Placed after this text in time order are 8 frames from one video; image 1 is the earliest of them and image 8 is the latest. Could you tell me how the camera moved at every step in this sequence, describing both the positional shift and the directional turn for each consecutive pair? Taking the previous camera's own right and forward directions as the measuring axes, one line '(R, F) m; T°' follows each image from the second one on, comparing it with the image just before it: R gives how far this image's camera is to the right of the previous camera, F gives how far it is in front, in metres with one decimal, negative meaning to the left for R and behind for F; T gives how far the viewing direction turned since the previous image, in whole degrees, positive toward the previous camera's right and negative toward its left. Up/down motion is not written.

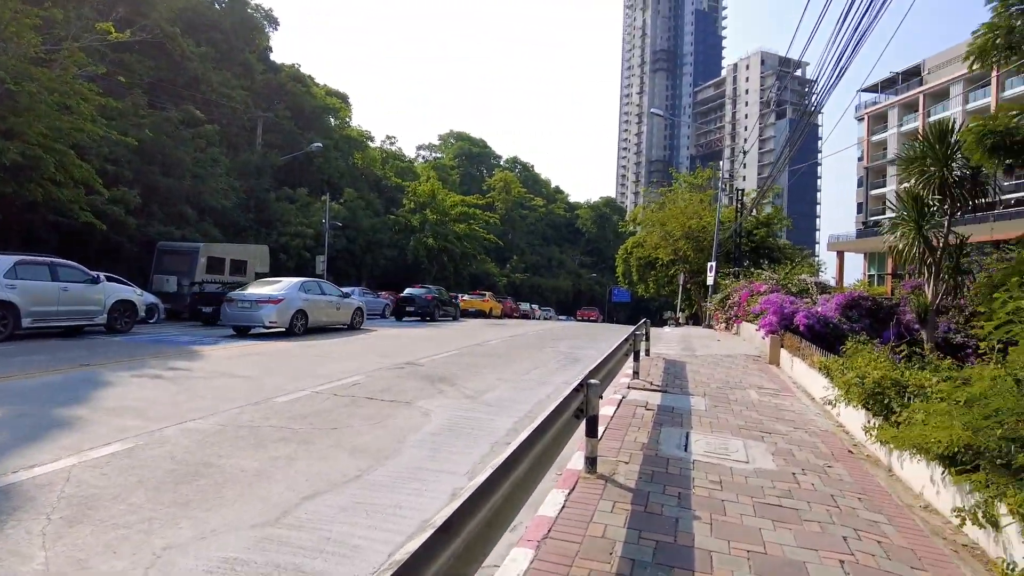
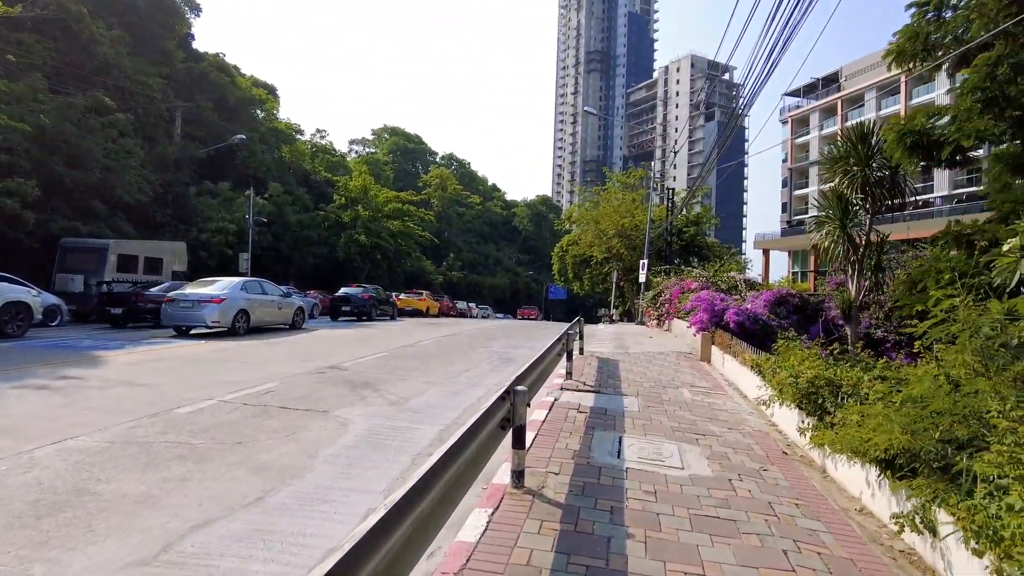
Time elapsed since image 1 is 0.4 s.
(+0.1, +0.4) m; +5°
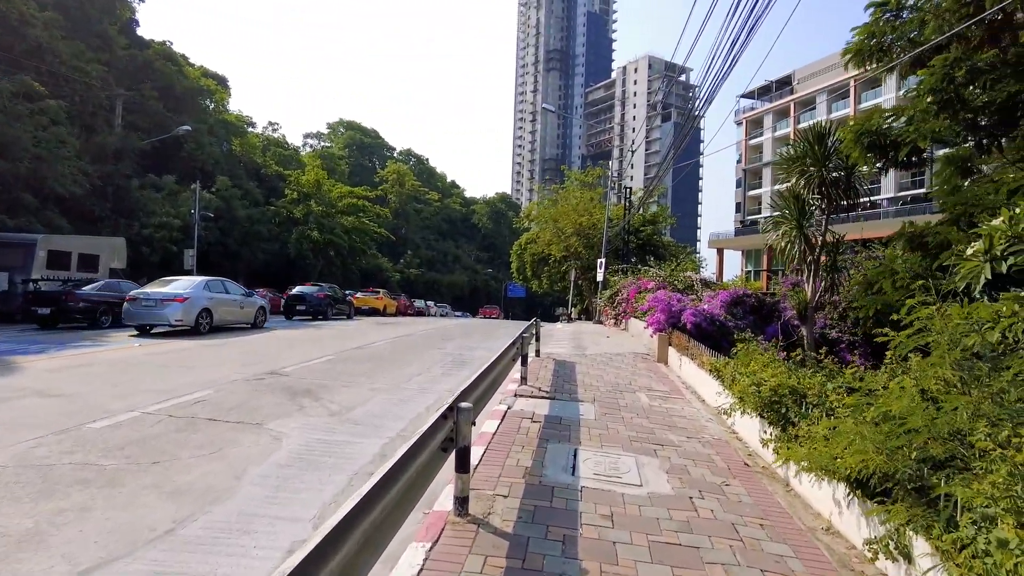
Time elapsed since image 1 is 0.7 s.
(+0.1, +0.5) m; +4°
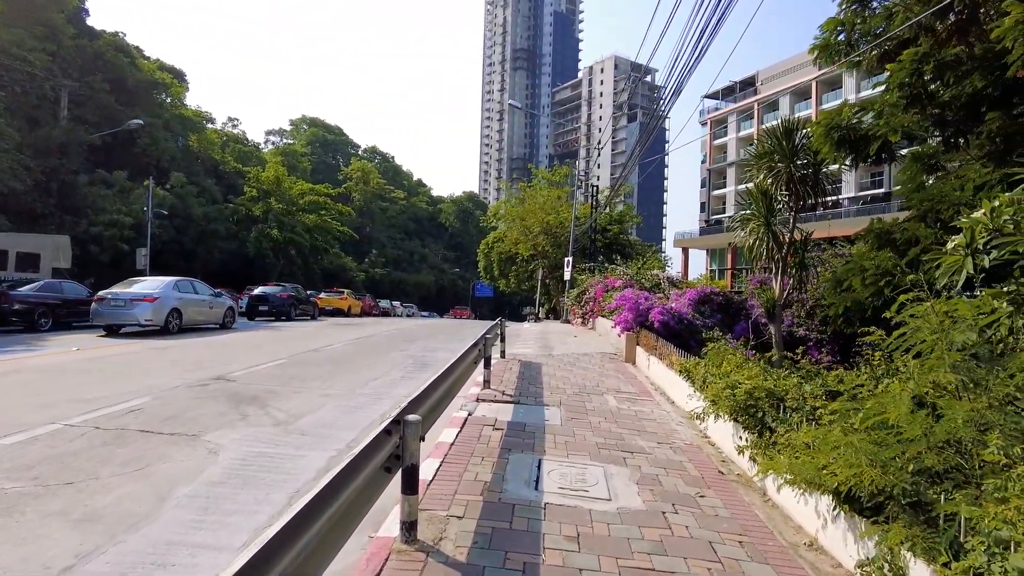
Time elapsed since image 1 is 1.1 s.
(+0.1, +0.5) m; +3°
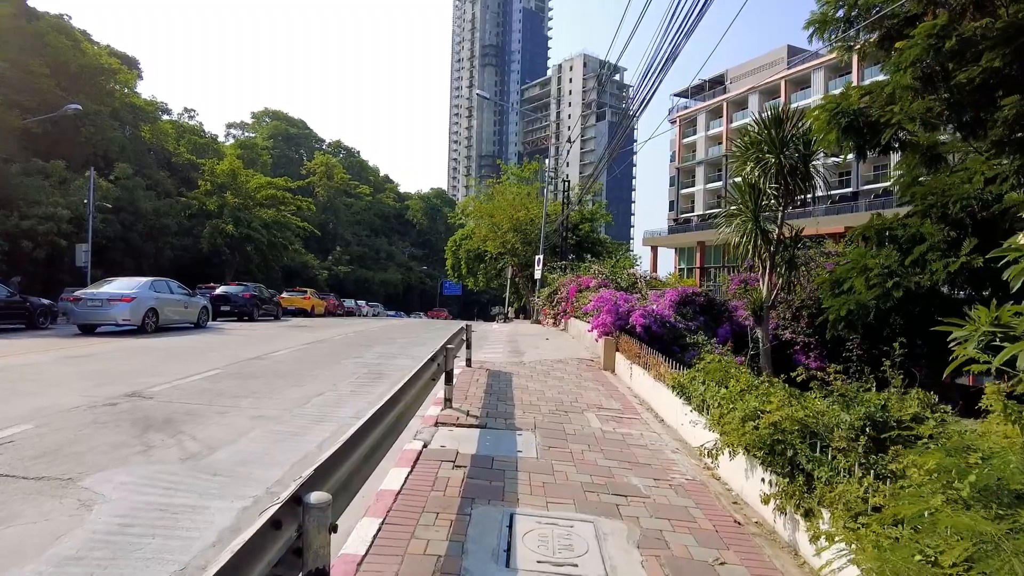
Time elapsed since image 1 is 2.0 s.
(0.0, +1.3) m; +3°
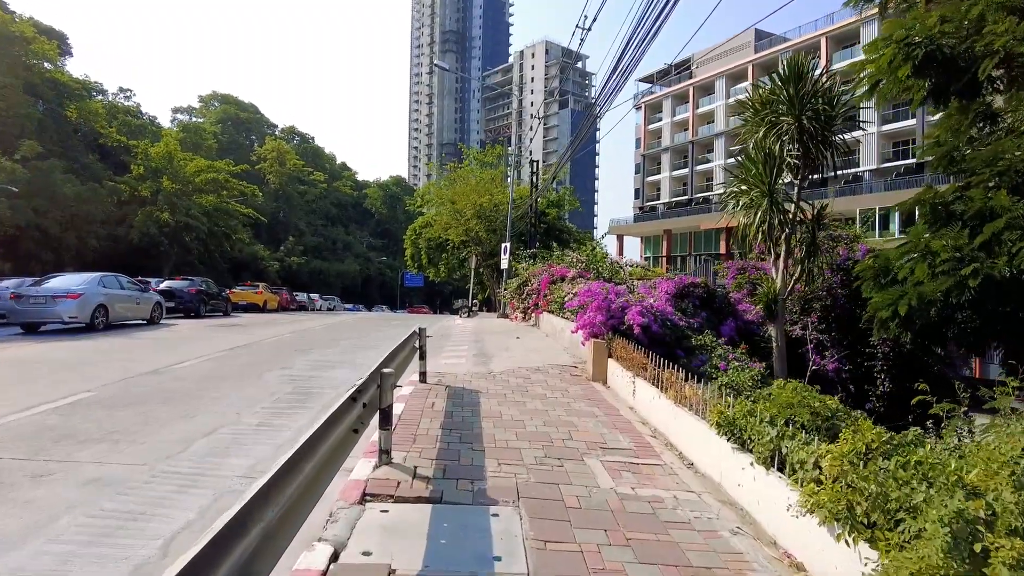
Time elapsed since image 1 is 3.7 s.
(0.0, +2.5) m; +3°
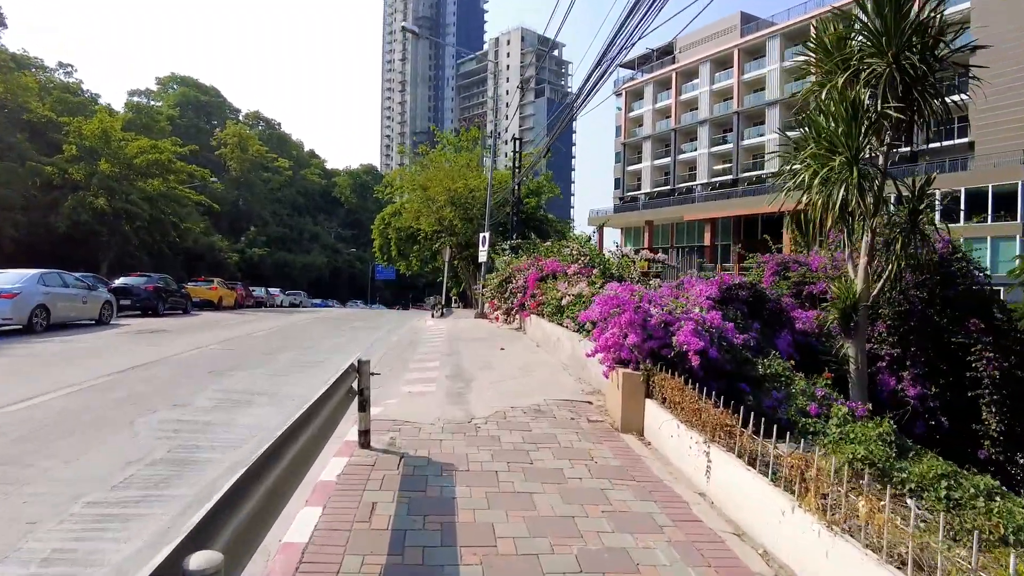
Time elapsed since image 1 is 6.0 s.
(-0.2, +3.2) m; +2°
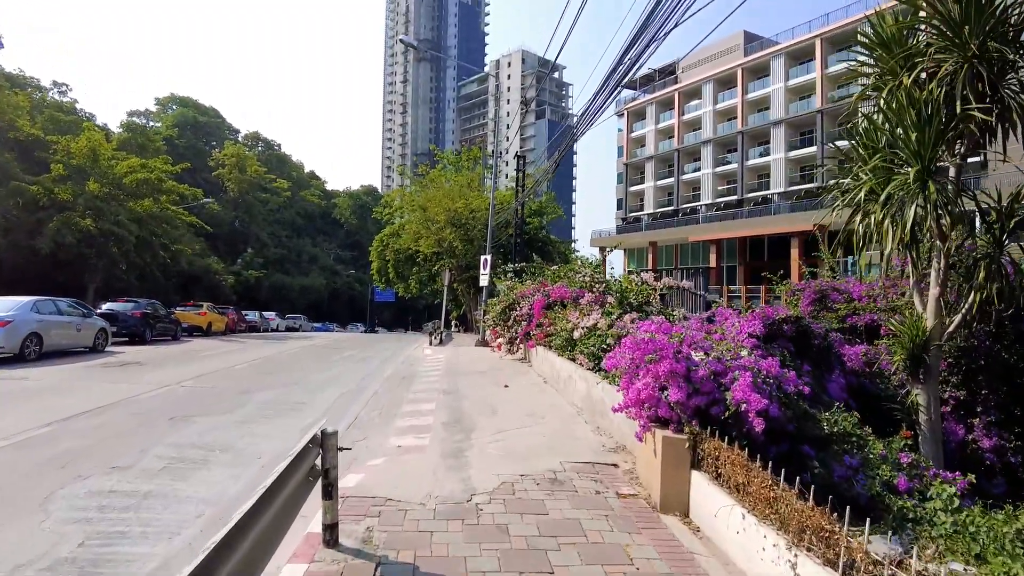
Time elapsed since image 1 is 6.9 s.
(-0.1, +1.3) m; 0°
